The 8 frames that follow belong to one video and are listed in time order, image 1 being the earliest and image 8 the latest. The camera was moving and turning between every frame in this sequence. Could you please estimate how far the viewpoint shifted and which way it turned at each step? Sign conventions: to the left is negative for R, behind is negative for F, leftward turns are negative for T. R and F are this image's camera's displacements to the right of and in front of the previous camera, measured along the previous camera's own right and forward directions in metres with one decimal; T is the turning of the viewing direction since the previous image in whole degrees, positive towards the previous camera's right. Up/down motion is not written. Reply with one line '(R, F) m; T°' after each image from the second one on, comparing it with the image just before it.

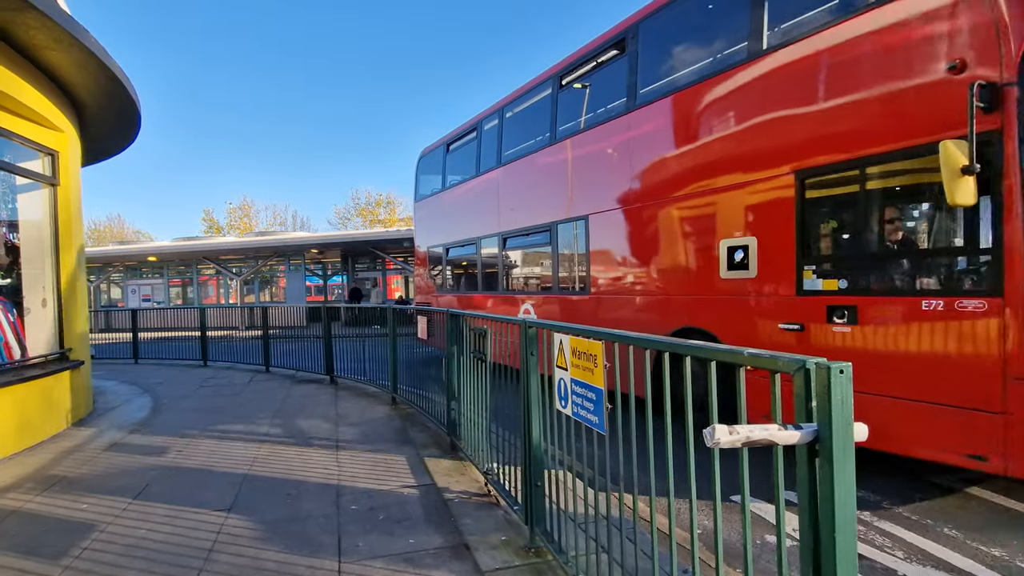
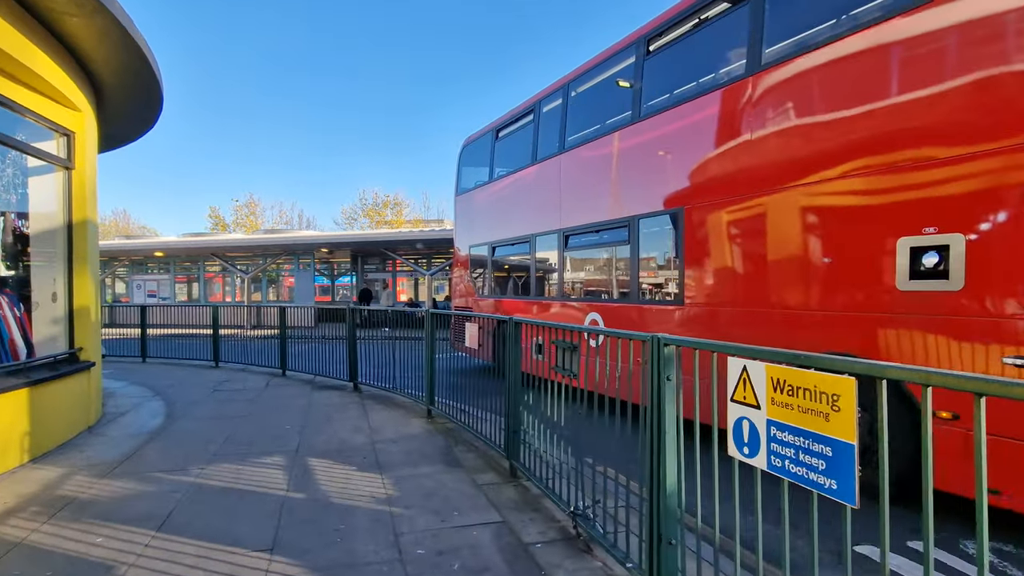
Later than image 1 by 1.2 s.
(-0.5, +0.6) m; 0°
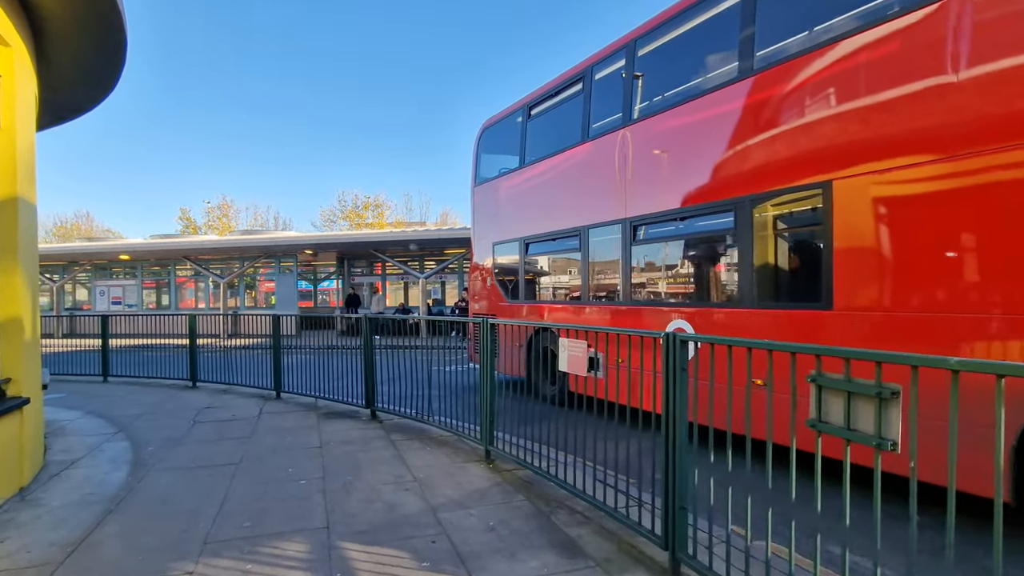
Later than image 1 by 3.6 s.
(-0.9, +1.5) m; +2°
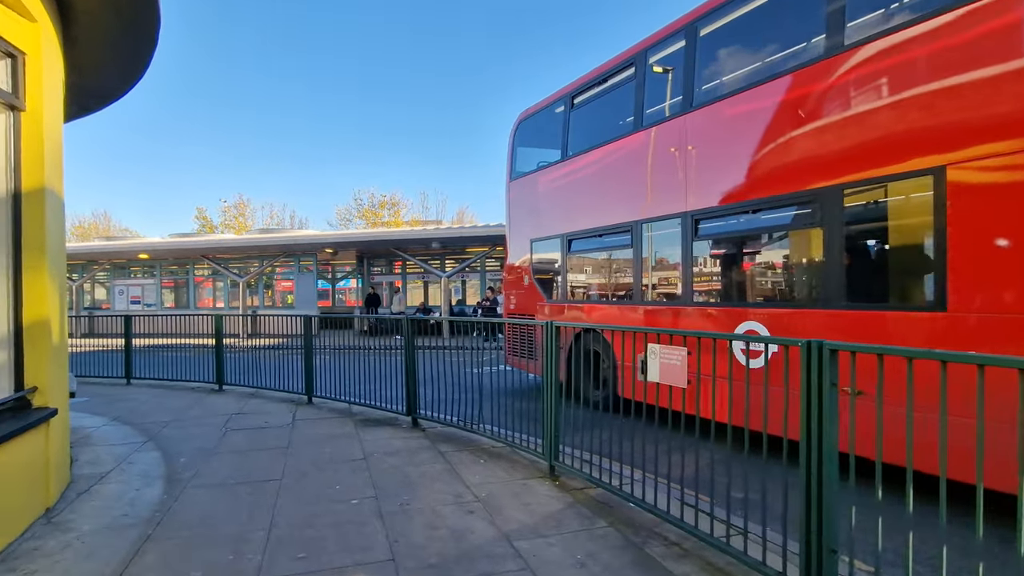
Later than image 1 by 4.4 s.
(-0.4, +0.4) m; -1°
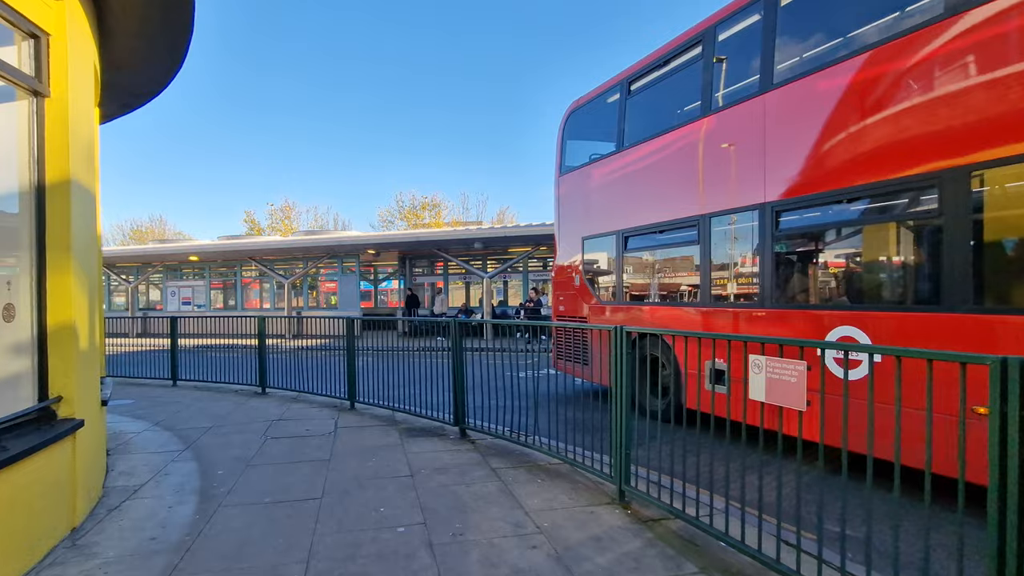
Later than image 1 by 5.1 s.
(-0.2, +0.5) m; -4°
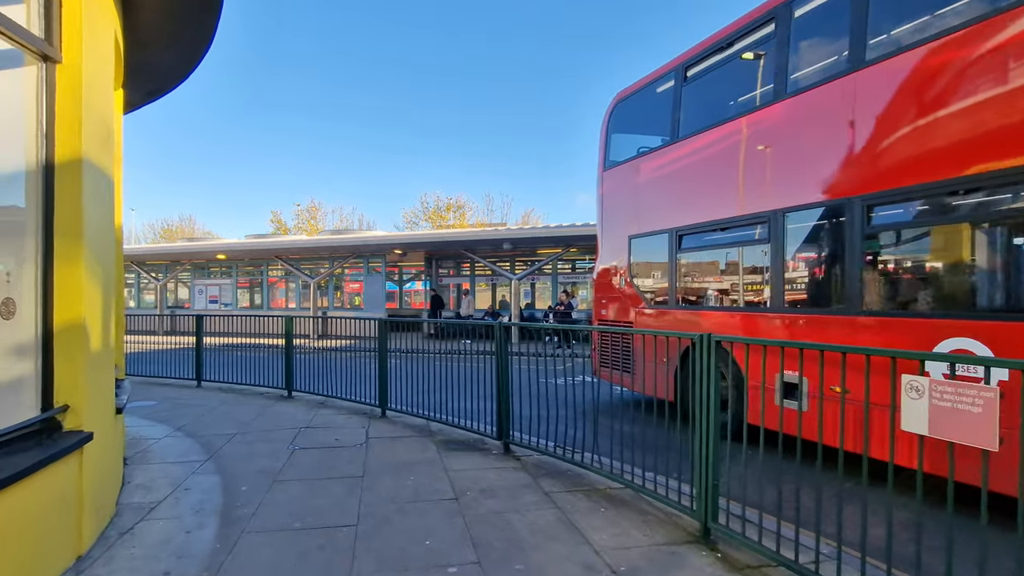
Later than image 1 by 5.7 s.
(-0.3, +0.5) m; -2°
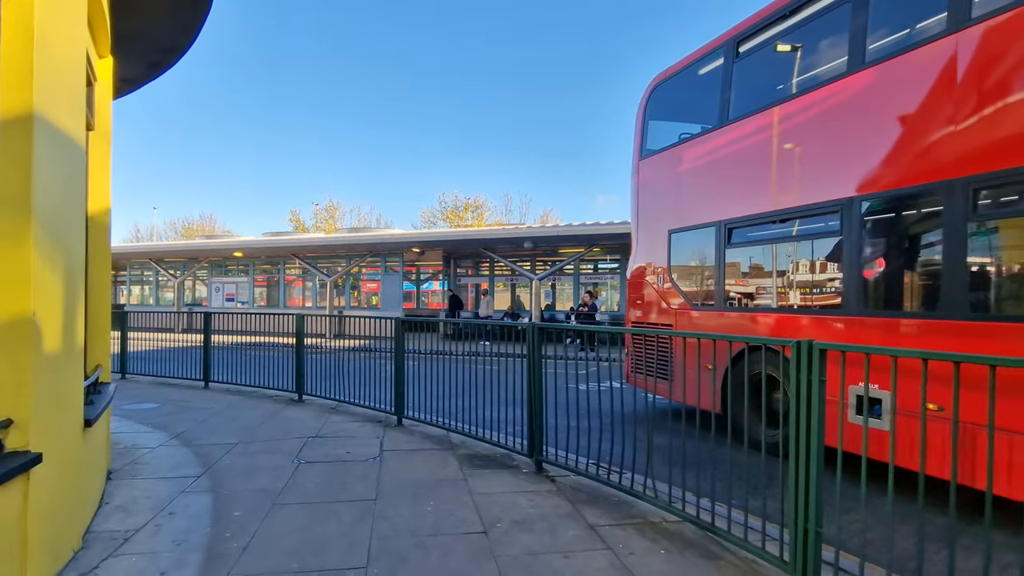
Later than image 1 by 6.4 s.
(-0.1, +0.6) m; -2°
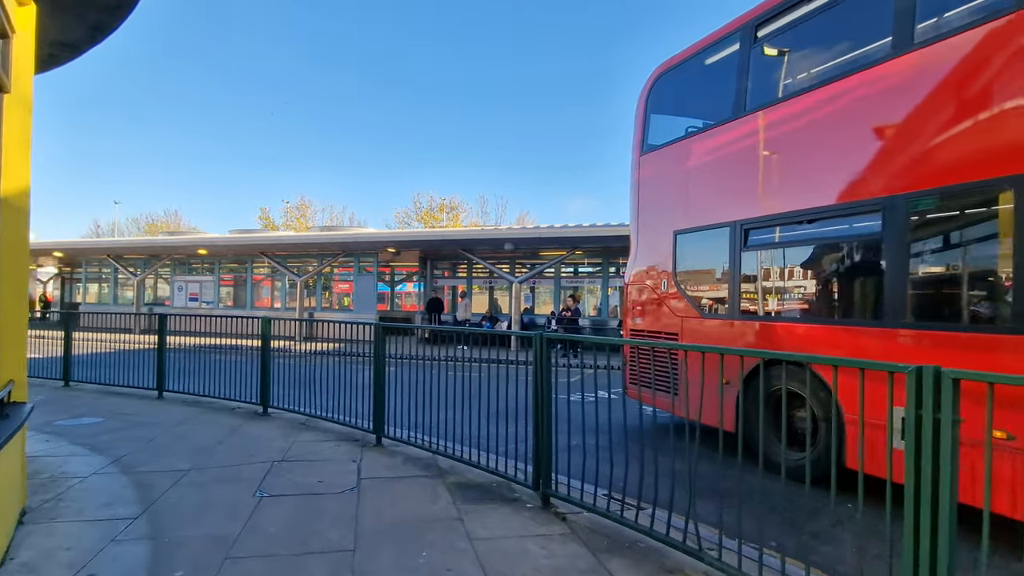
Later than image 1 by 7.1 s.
(-0.2, +0.6) m; +3°
